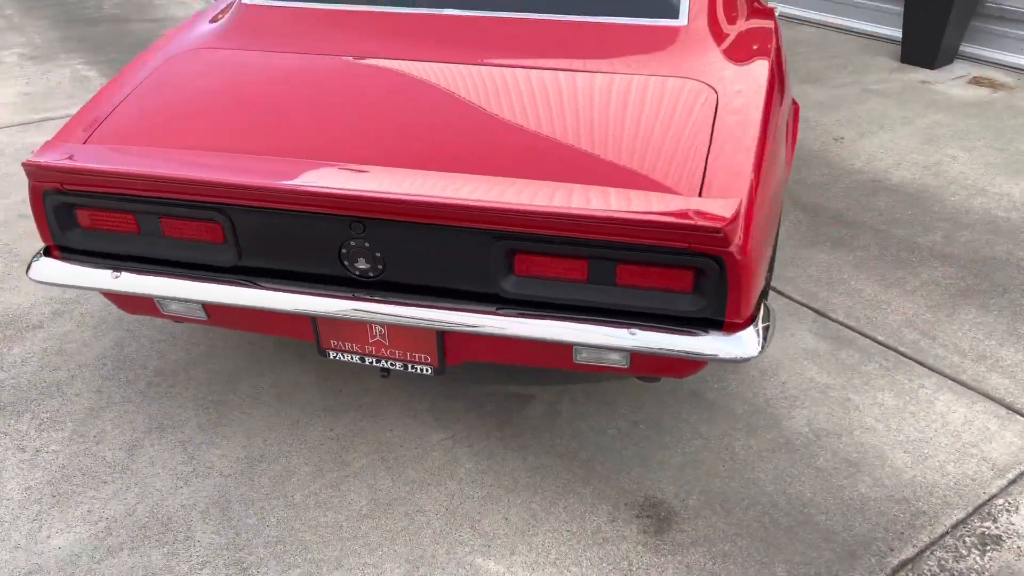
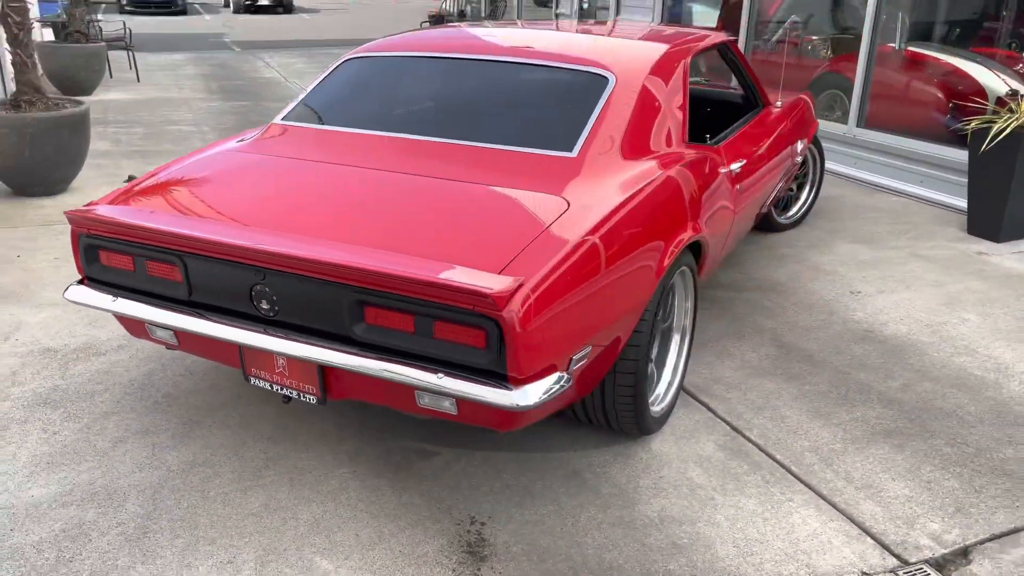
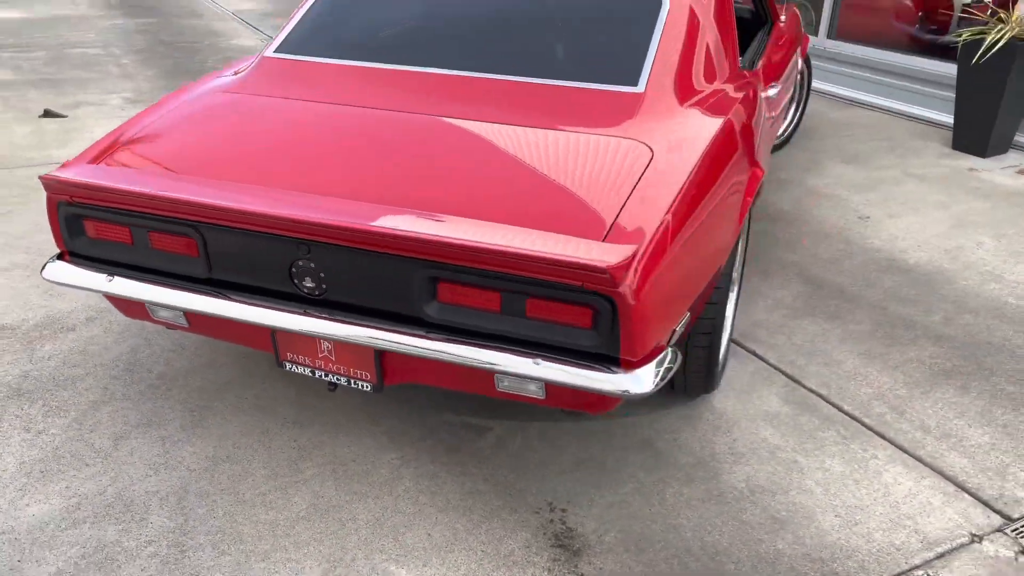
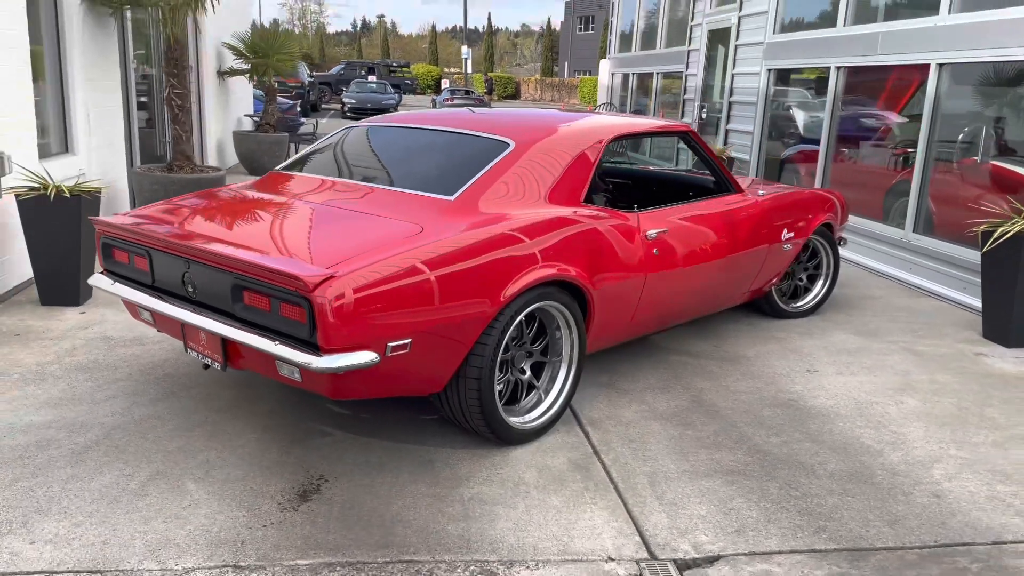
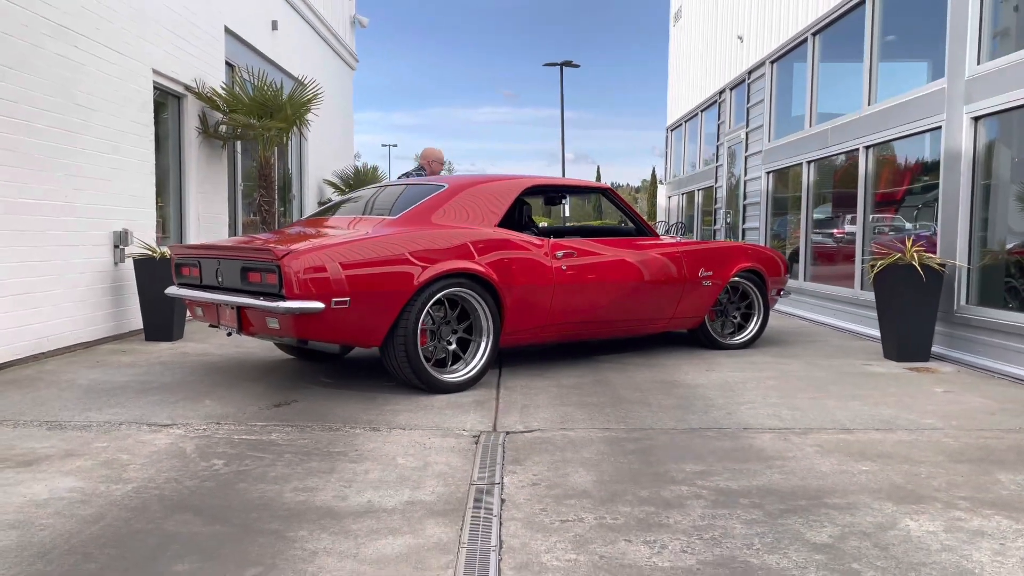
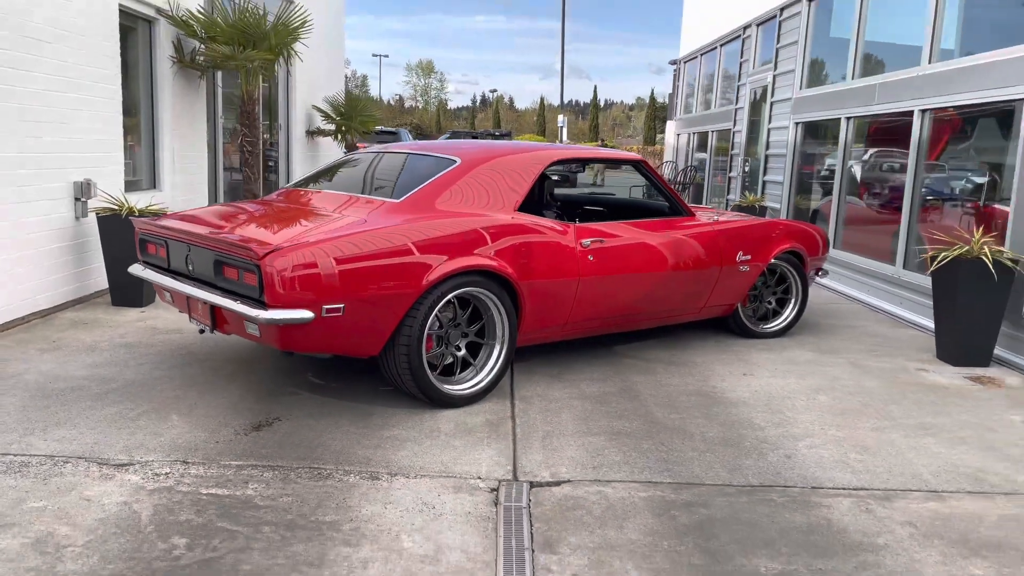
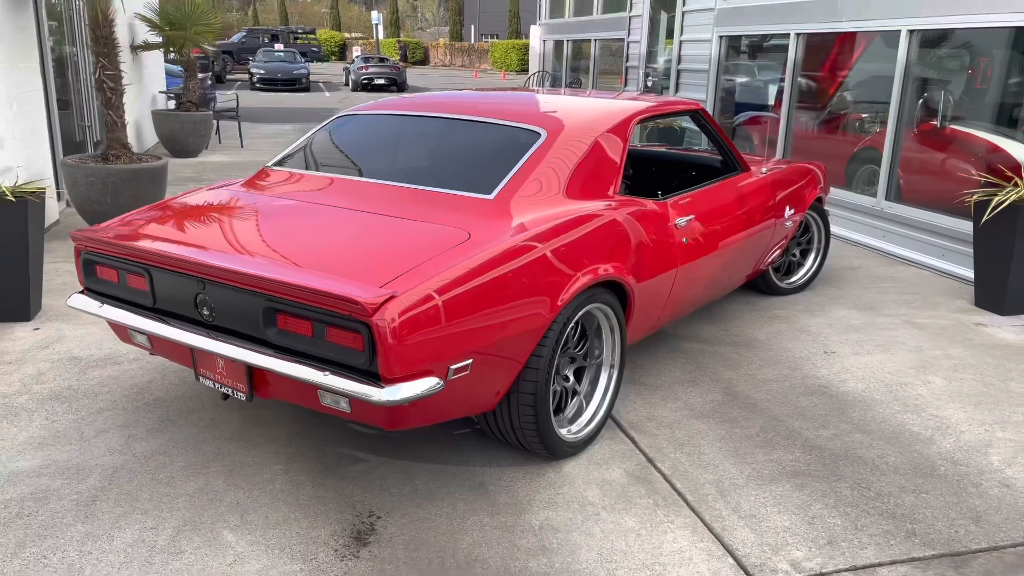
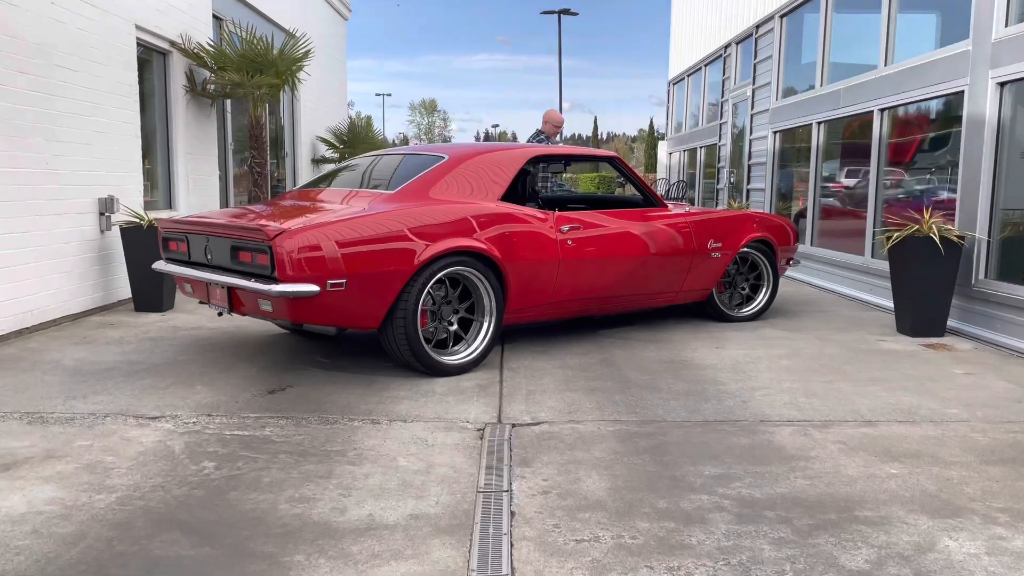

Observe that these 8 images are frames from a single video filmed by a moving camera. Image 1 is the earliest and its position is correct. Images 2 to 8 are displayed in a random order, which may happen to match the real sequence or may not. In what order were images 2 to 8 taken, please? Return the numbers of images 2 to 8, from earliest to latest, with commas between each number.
3, 2, 7, 4, 6, 5, 8
